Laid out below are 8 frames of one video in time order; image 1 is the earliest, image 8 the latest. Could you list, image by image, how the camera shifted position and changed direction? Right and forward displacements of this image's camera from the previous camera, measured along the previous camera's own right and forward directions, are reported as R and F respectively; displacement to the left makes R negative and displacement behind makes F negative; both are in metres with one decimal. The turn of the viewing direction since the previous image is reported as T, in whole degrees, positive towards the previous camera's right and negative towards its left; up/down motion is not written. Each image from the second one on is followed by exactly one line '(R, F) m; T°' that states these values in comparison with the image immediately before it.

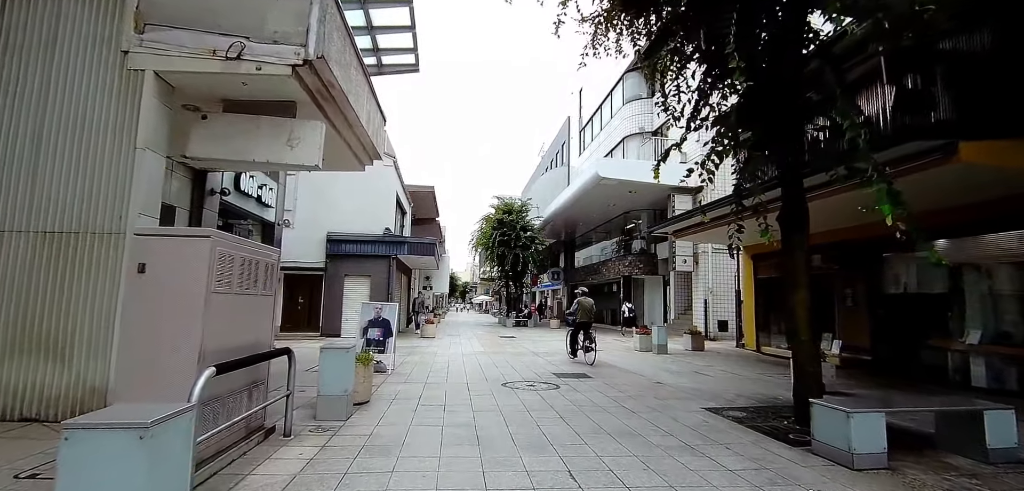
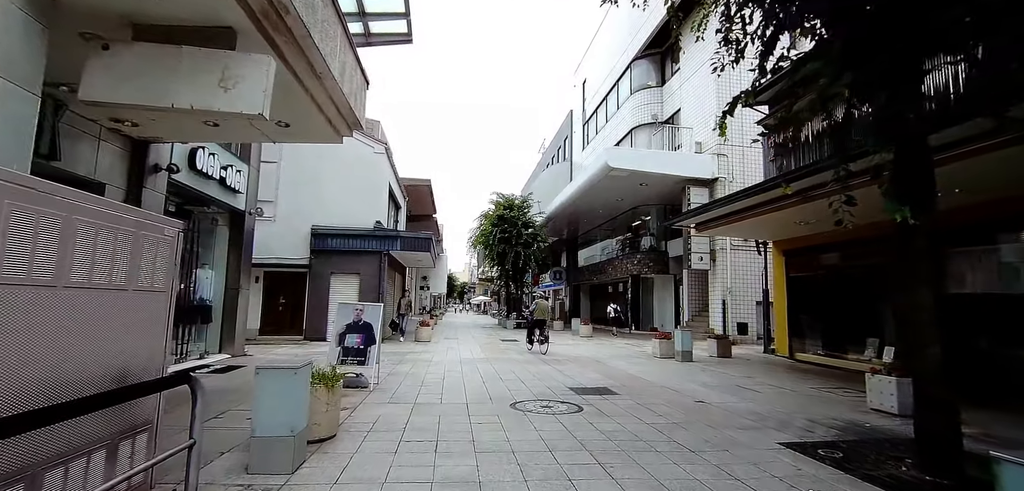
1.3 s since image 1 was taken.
(-0.2, +1.5) m; 0°
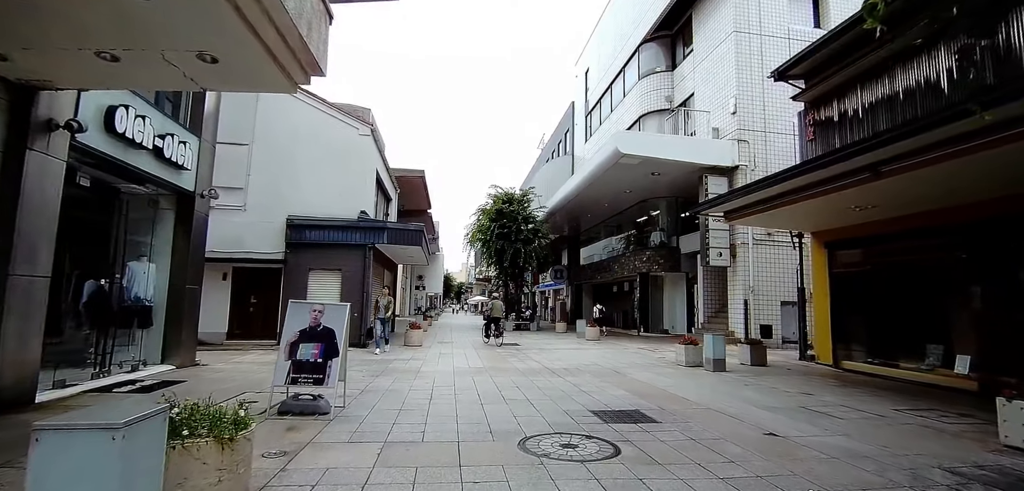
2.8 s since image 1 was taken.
(-0.1, +1.7) m; 0°
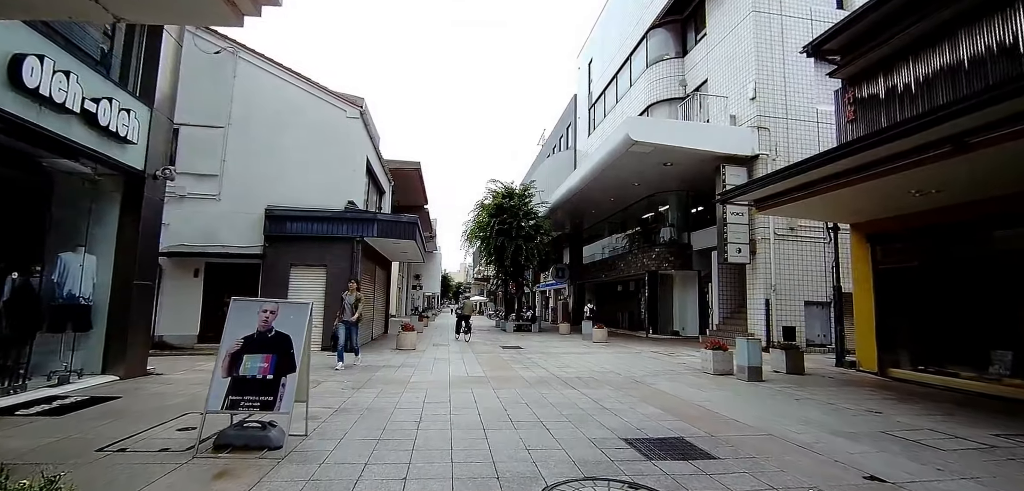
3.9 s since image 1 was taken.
(-0.1, +1.3) m; 0°
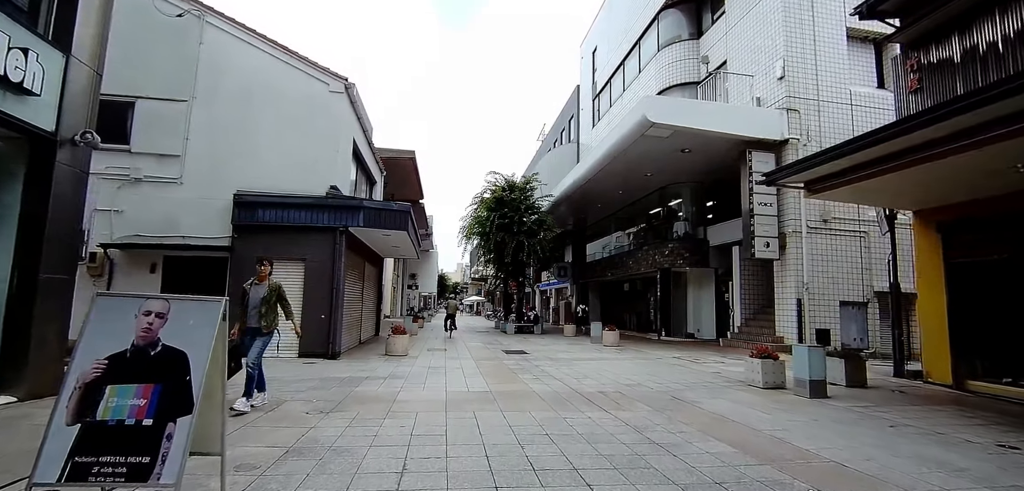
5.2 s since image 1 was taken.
(-0.2, +1.5) m; 0°
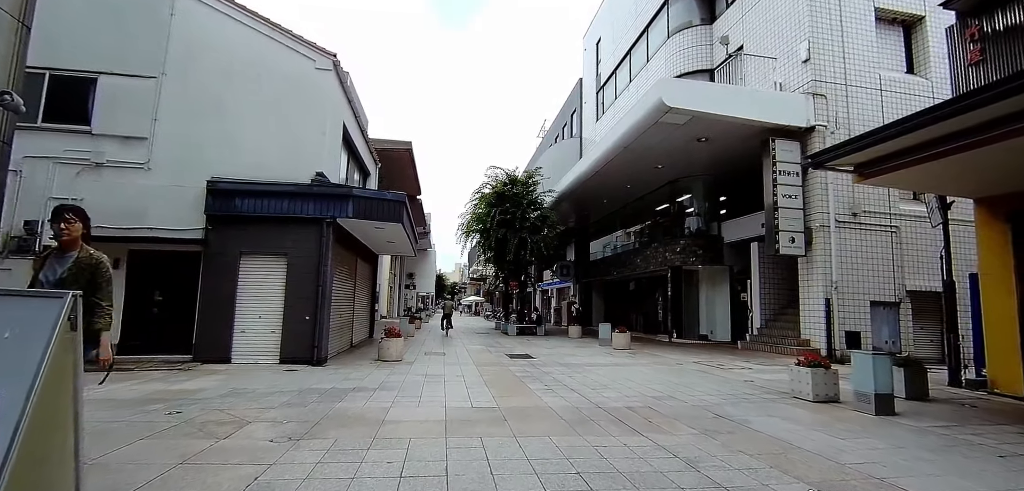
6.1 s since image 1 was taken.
(-0.2, +1.1) m; 0°
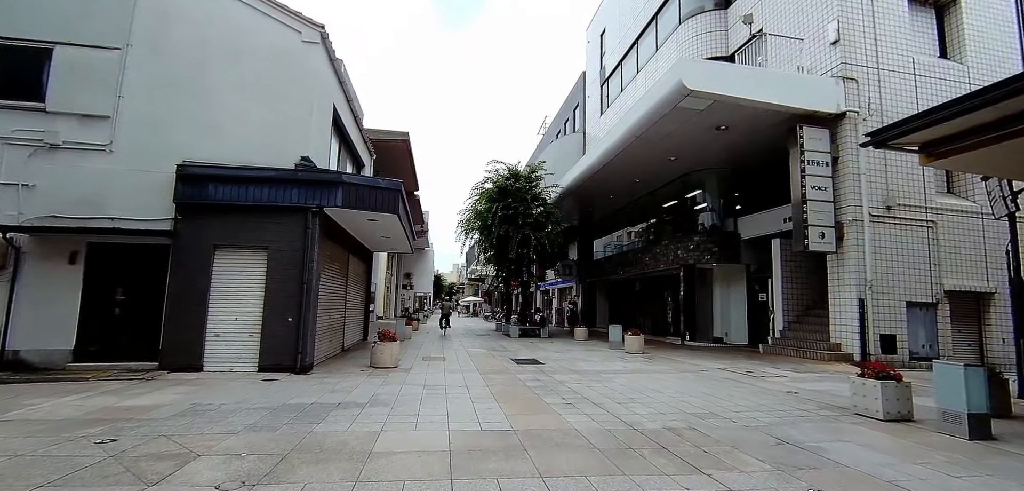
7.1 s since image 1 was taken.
(-0.2, +1.0) m; 0°
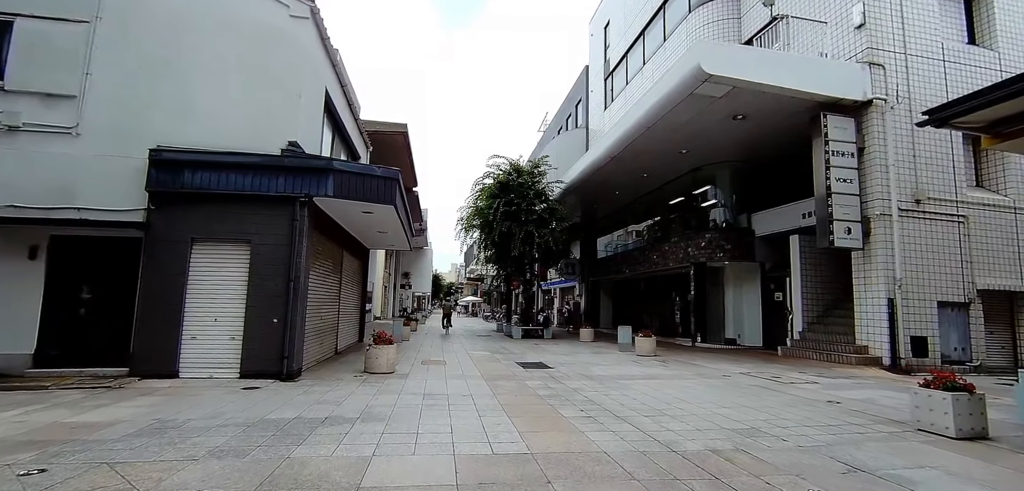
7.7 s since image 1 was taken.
(-0.2, +0.8) m; 0°
